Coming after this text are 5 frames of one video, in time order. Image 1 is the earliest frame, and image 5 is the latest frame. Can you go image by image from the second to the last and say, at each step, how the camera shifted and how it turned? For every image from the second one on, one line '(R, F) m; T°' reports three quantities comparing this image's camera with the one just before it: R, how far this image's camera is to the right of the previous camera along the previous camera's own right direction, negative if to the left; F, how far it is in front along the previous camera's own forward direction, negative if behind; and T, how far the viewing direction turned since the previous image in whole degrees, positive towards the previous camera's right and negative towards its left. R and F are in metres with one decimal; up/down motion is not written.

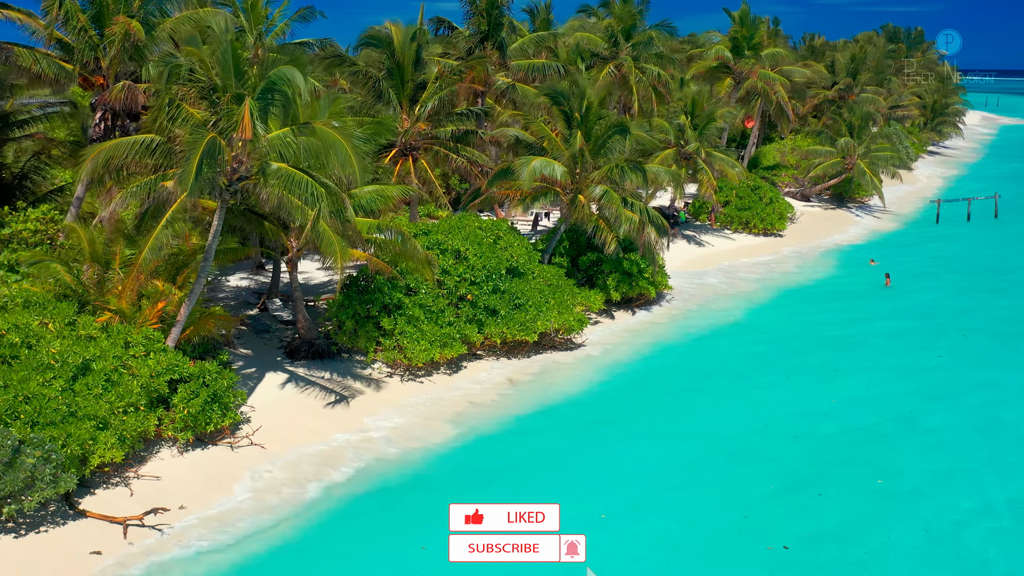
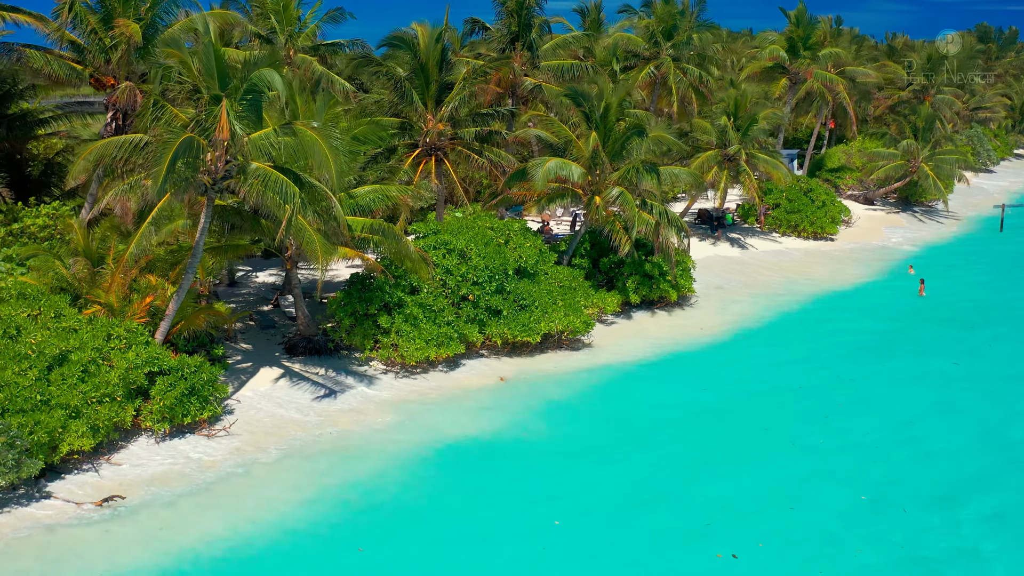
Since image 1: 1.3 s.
(+1.2, -0.1) m; -3°
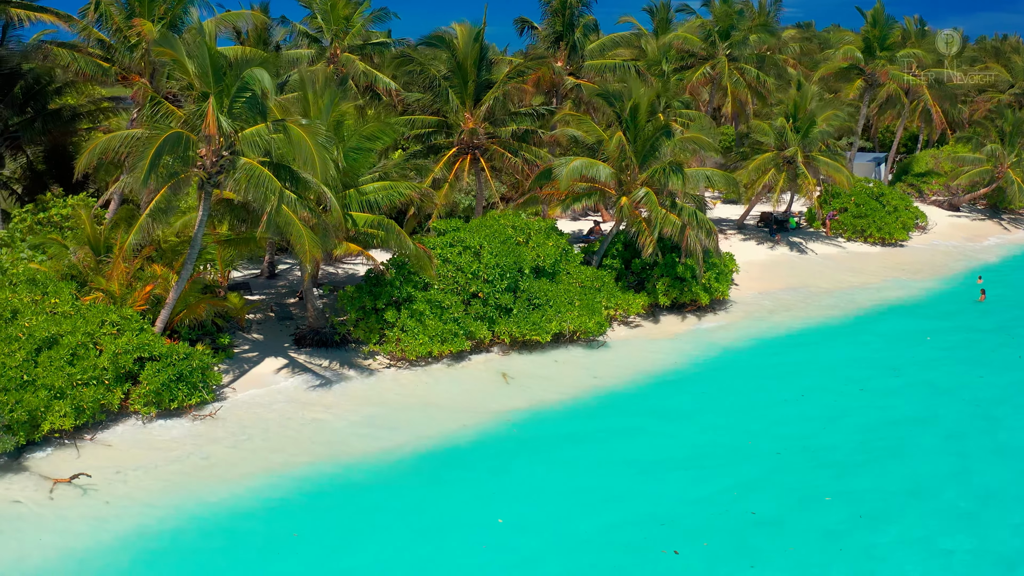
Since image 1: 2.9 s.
(+1.3, -0.1) m; -4°
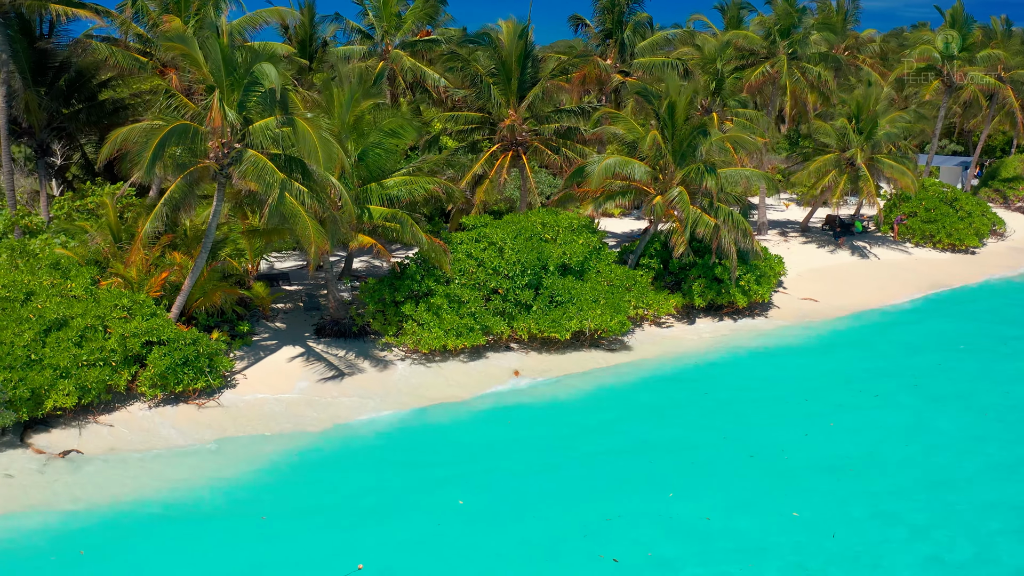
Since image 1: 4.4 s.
(+1.1, 0.0) m; -4°
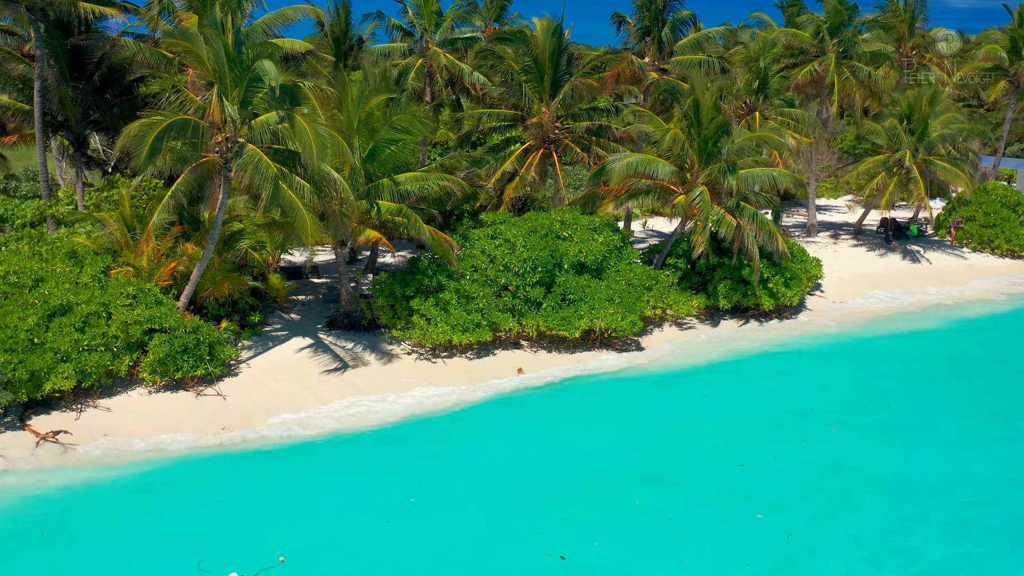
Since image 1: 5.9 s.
(+1.0, -0.1) m; -3°
